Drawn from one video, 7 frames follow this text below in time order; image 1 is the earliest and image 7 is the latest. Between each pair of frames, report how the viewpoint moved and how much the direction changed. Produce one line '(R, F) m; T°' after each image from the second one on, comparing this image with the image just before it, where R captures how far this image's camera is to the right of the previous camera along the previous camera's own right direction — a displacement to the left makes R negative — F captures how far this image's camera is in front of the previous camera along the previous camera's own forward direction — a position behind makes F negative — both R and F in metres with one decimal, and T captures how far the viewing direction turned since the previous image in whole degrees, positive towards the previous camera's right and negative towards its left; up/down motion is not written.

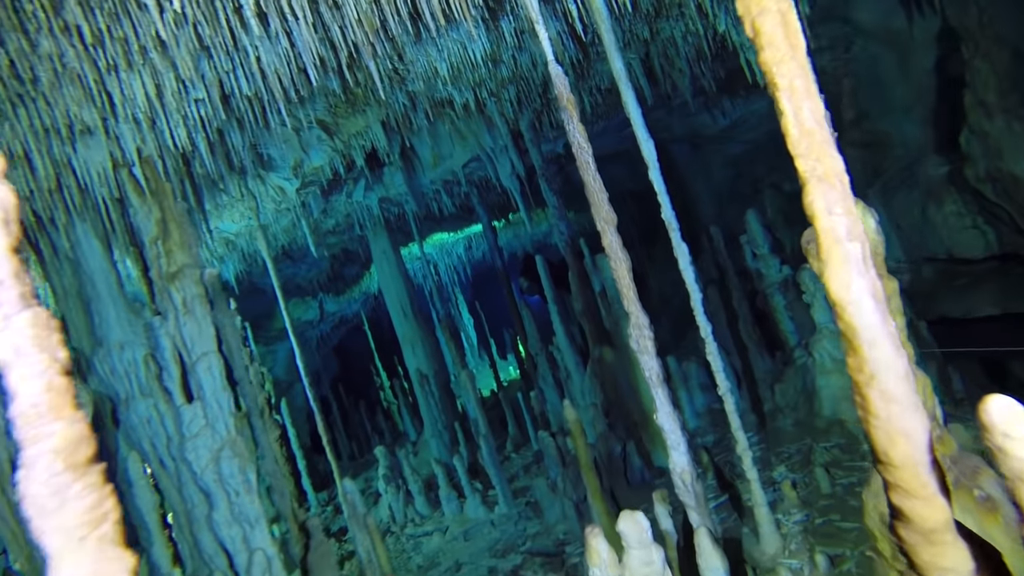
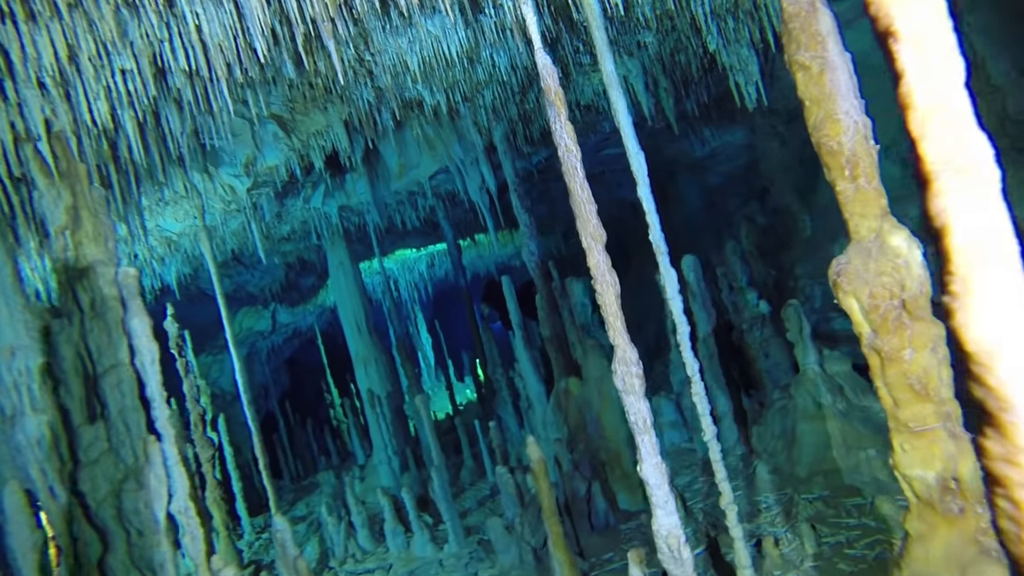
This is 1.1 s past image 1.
(0.0, +0.6) m; +3°
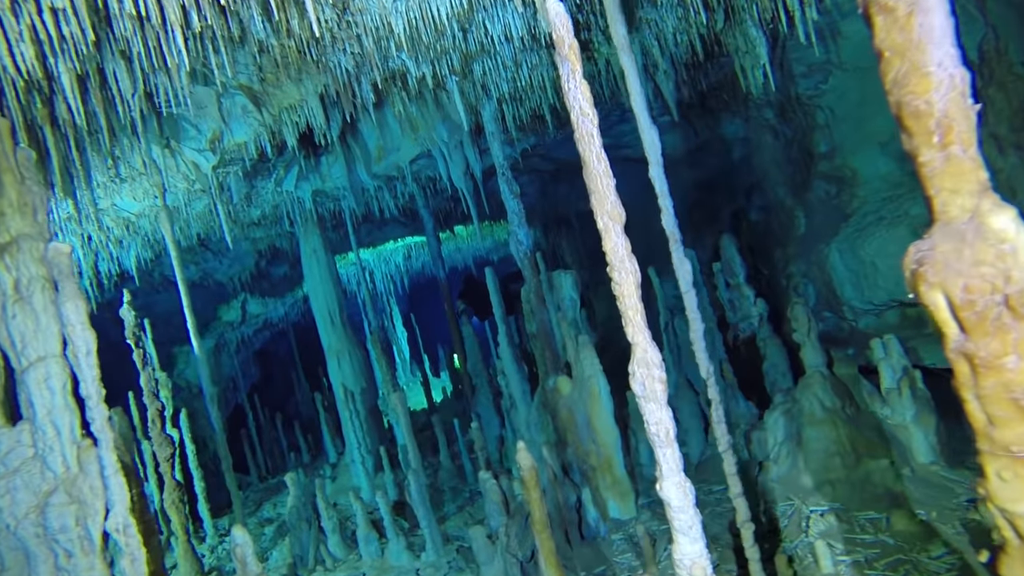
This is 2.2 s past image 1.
(-0.1, +0.5) m; +2°
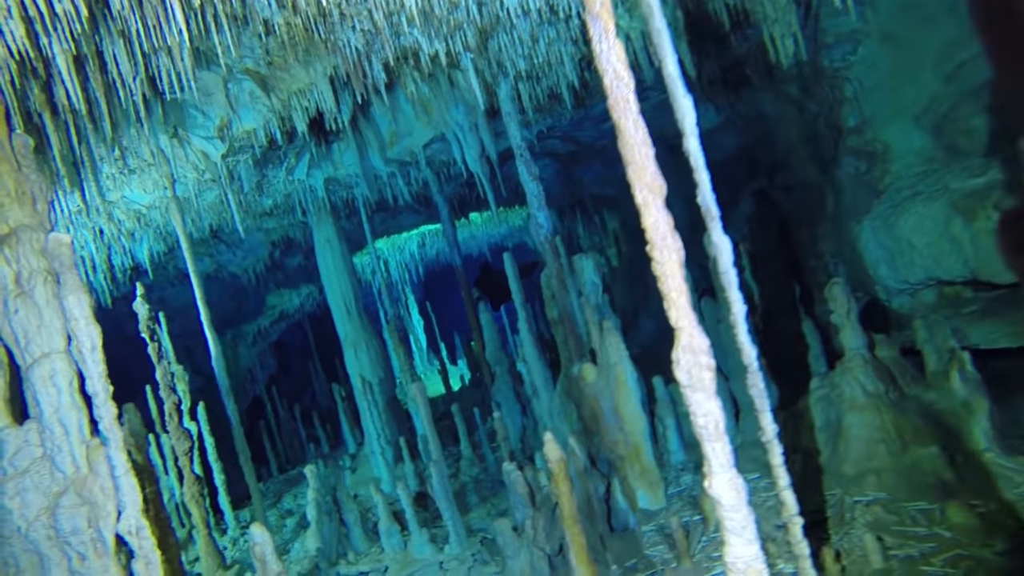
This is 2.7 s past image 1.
(-0.1, +0.2) m; -1°
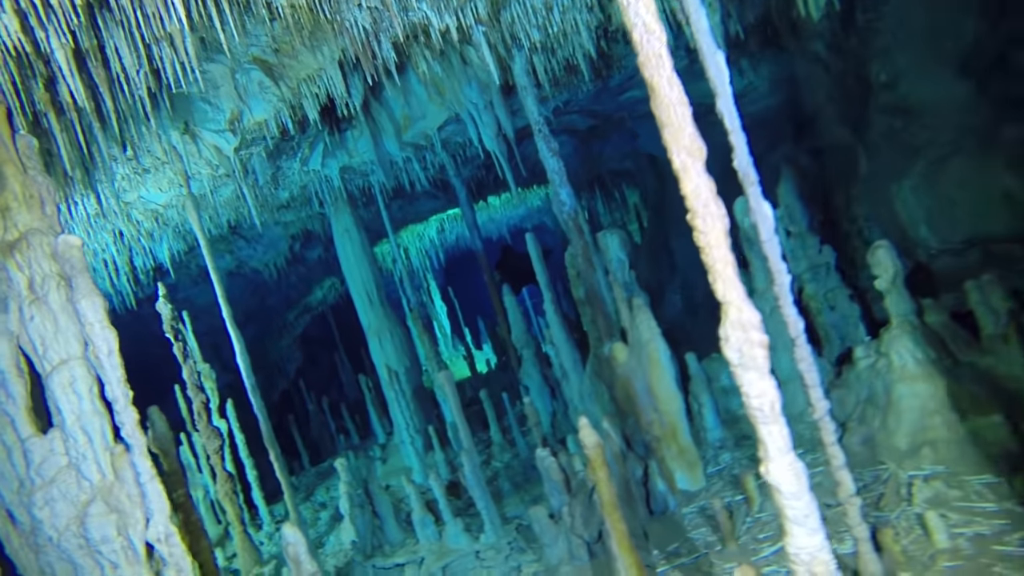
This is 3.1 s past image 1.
(0.0, +0.2) m; -2°
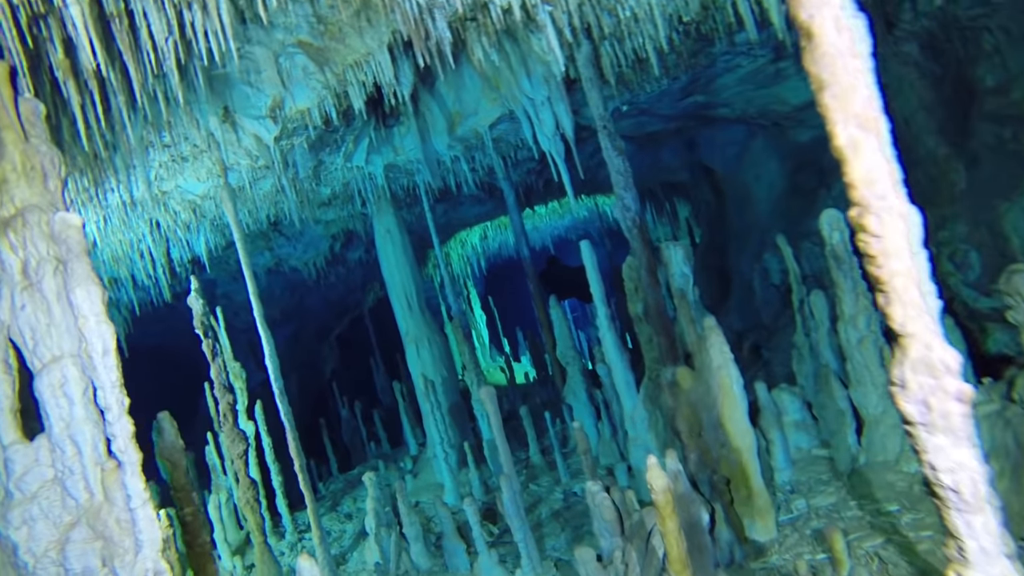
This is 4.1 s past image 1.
(-0.2, +0.6) m; -3°
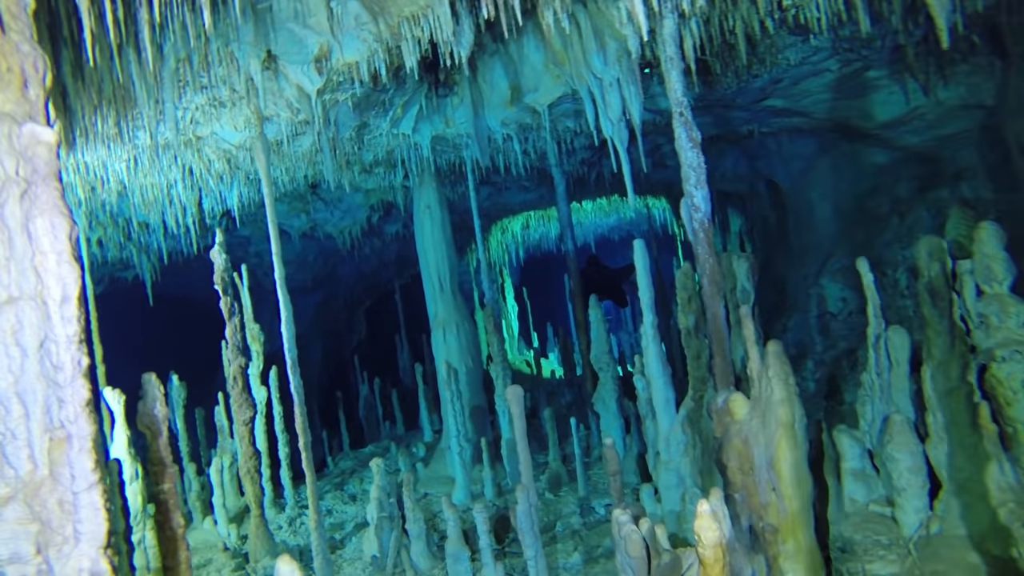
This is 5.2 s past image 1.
(-0.1, +0.6) m; -3°
